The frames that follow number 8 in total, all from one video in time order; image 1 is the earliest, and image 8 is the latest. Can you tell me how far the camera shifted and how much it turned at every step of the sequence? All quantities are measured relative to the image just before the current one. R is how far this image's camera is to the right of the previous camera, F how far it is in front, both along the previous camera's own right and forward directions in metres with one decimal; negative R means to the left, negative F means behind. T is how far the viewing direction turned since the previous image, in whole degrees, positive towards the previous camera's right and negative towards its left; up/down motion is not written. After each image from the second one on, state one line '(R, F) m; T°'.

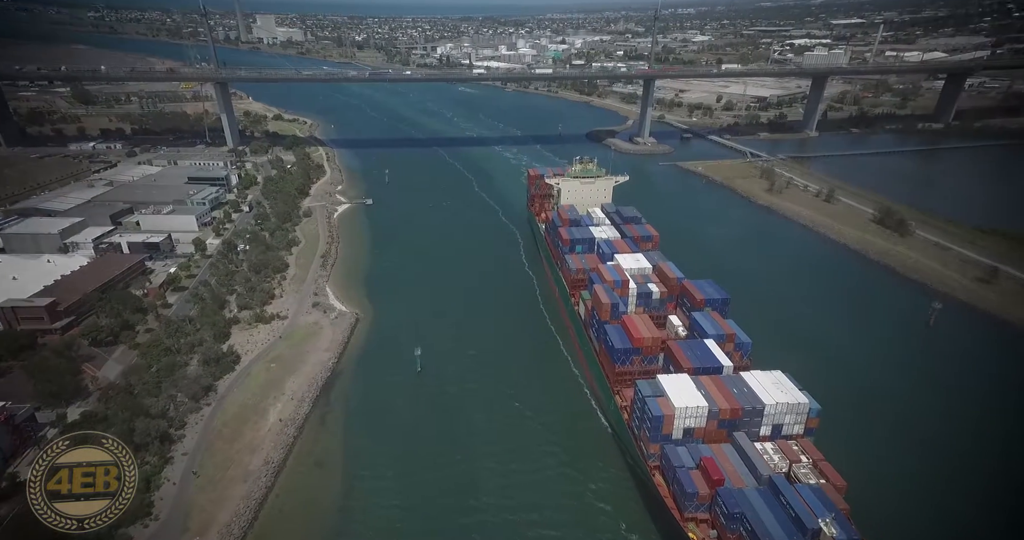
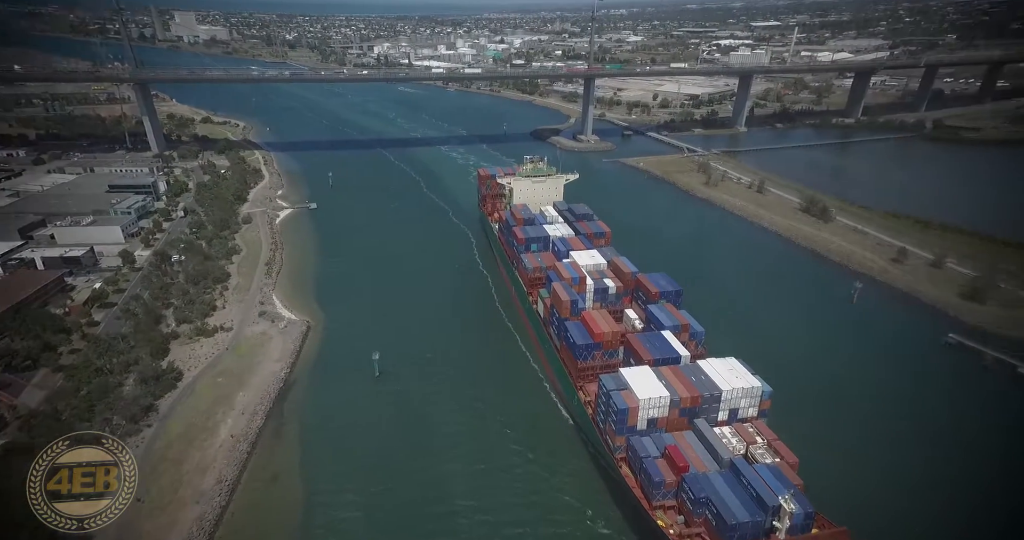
(-0.8, -0.3) m; +6°
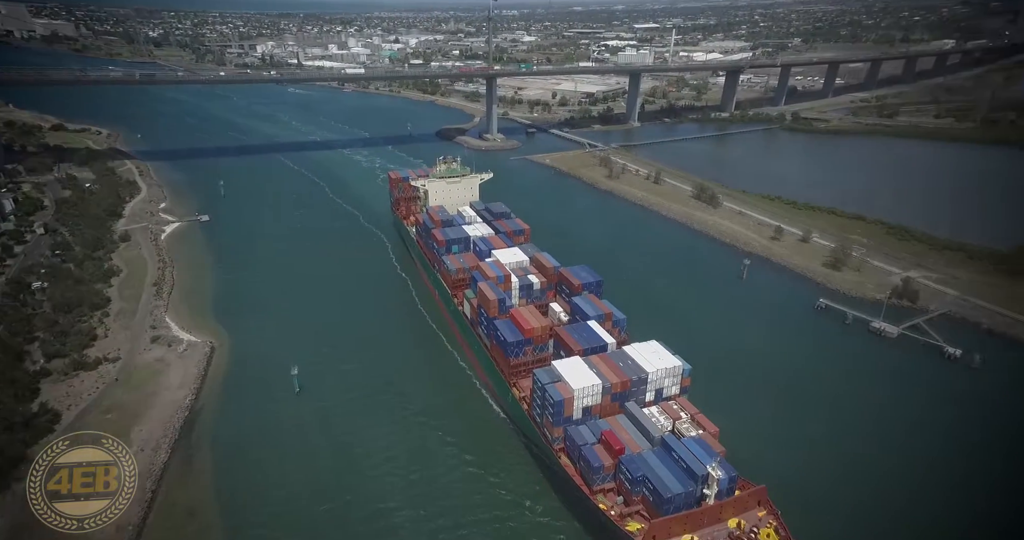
(-1.4, 0.0) m; +11°
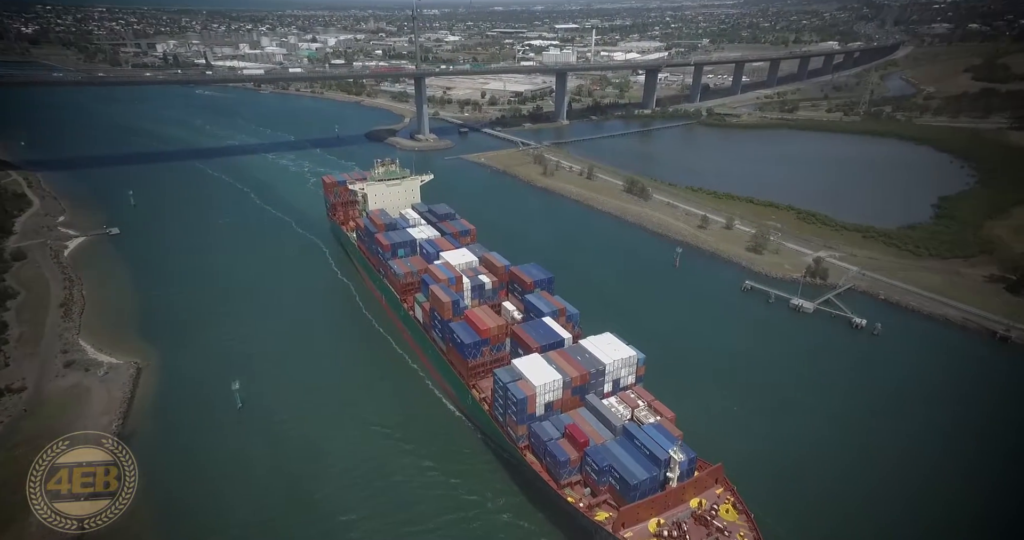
(-1.5, +0.1) m; +9°
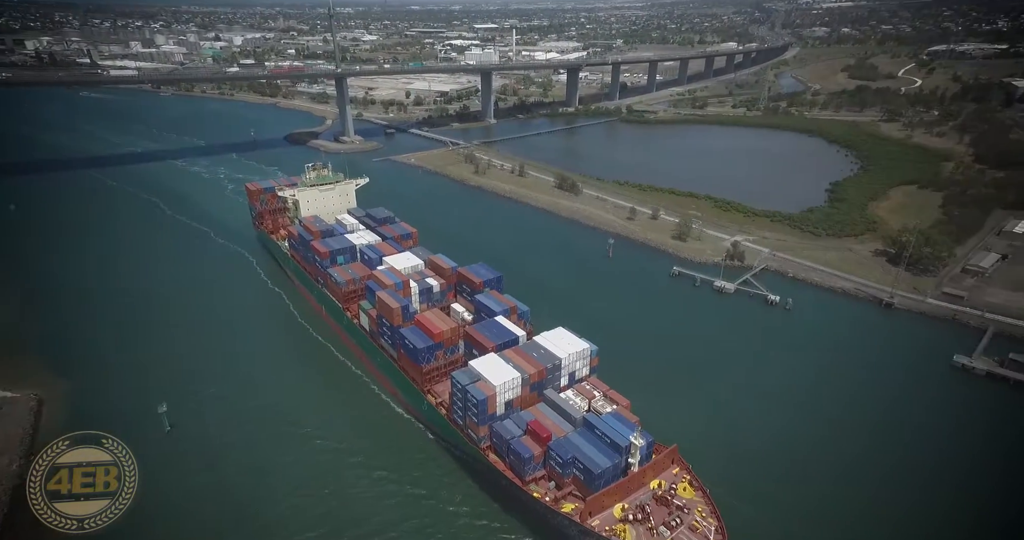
(-1.4, +0.2) m; +9°
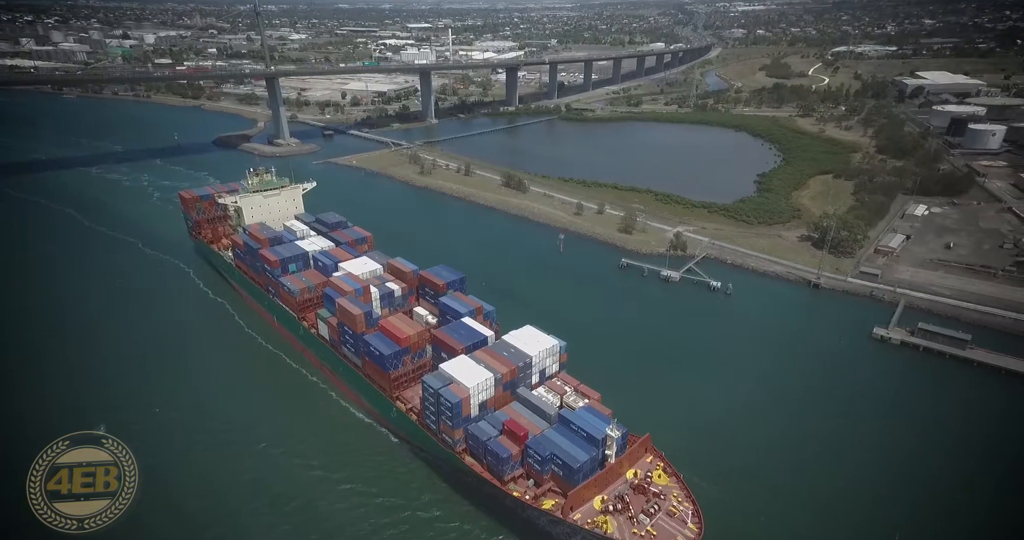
(-1.5, +0.3) m; +8°
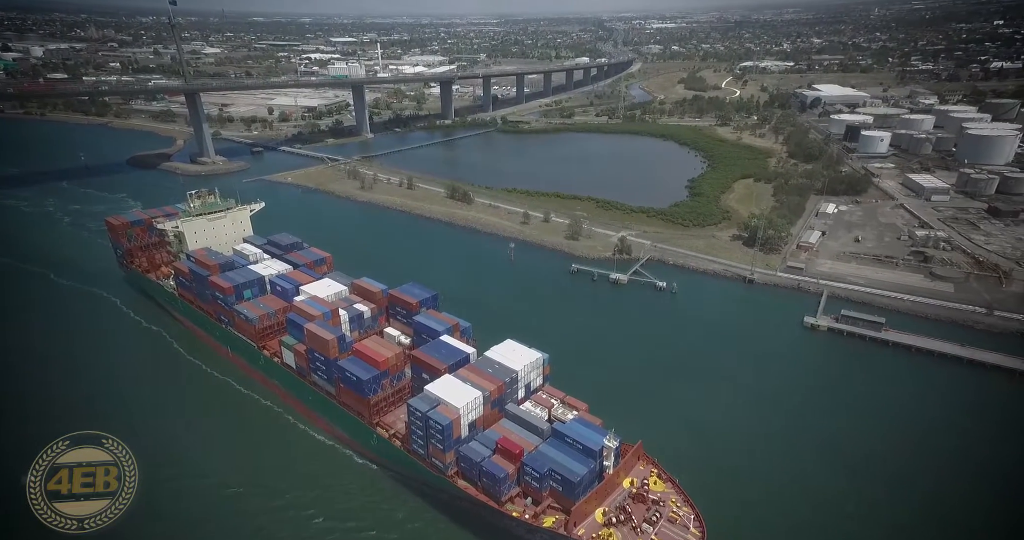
(-2.1, +0.8) m; +9°
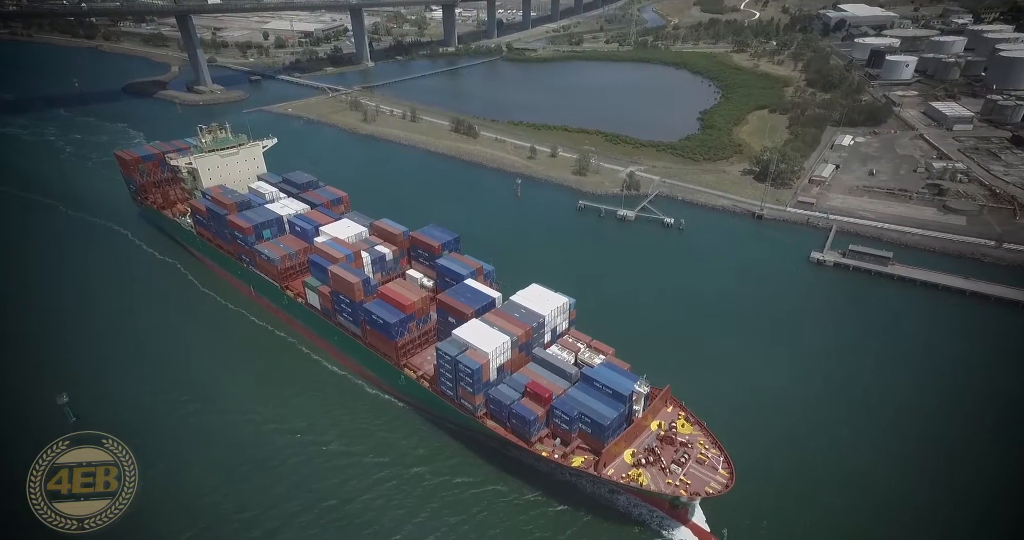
(-0.6, +0.4) m; 0°
